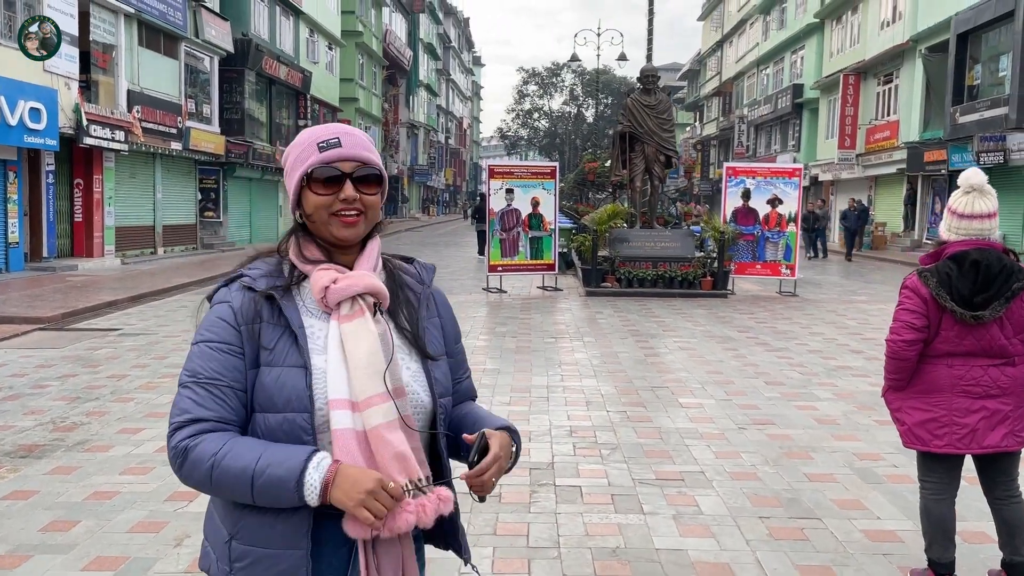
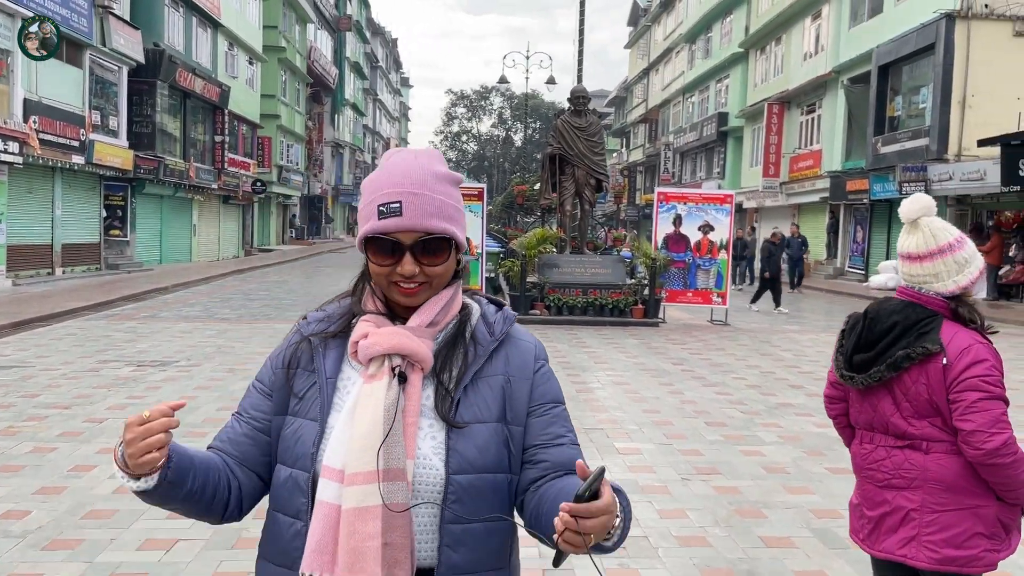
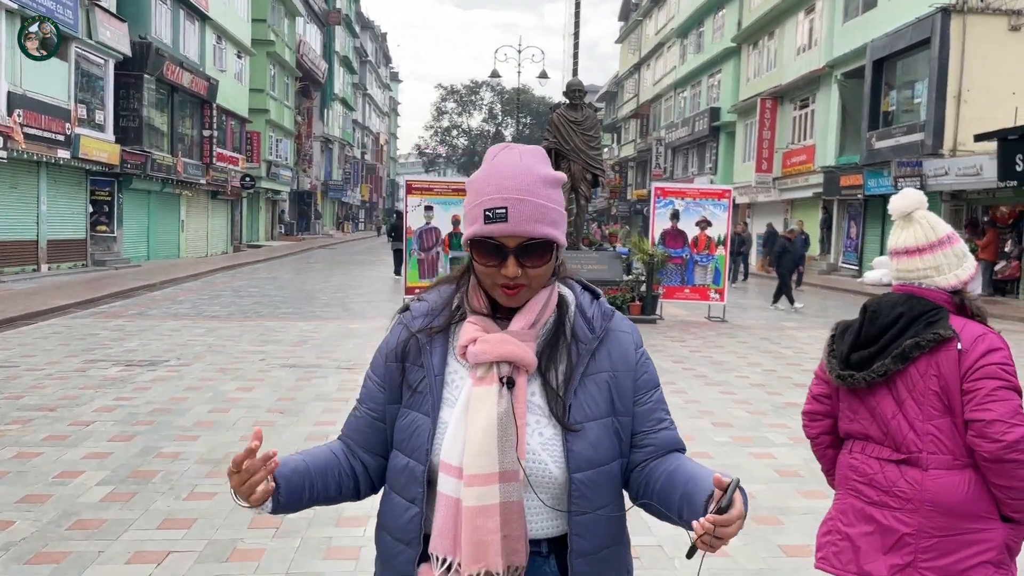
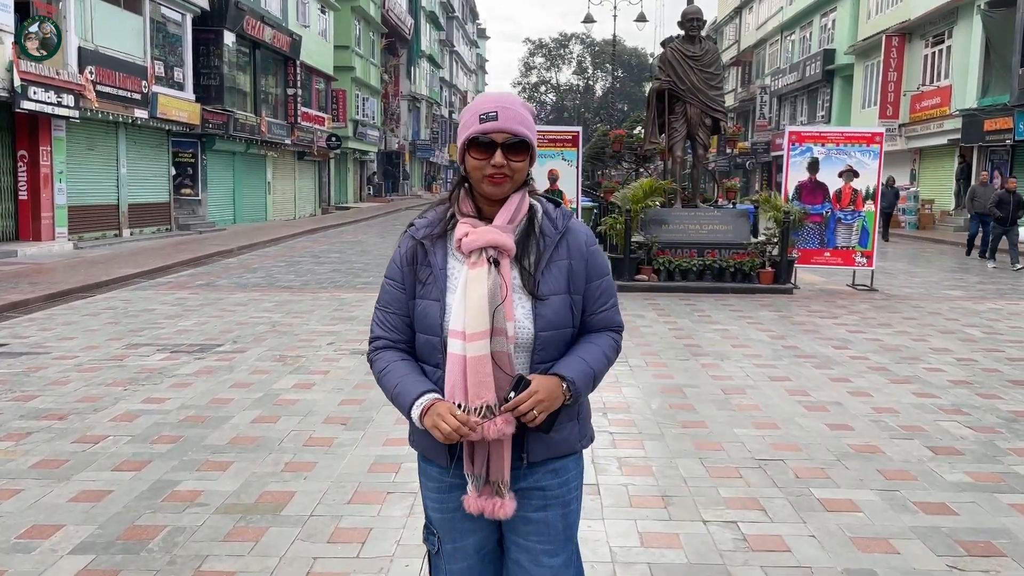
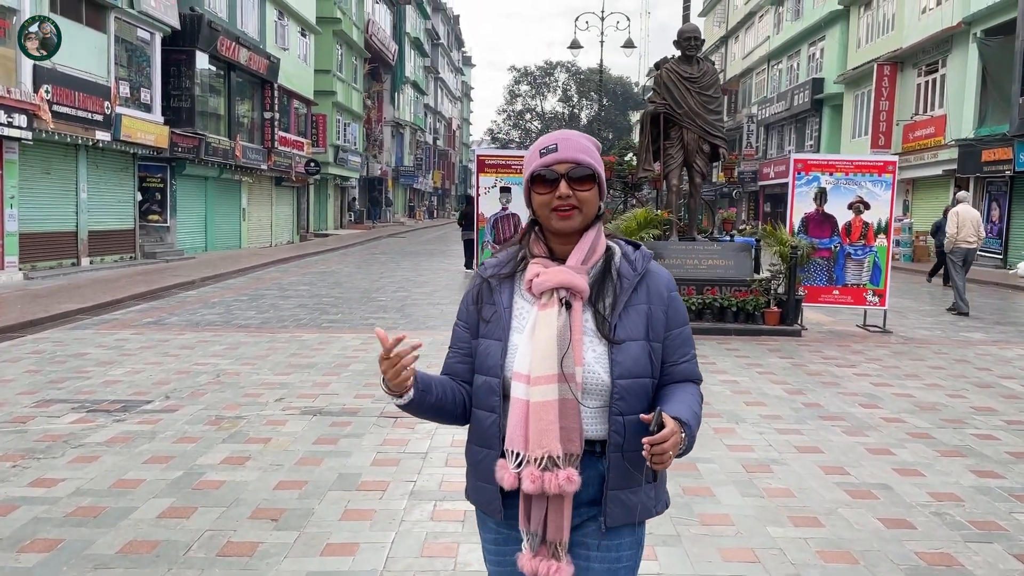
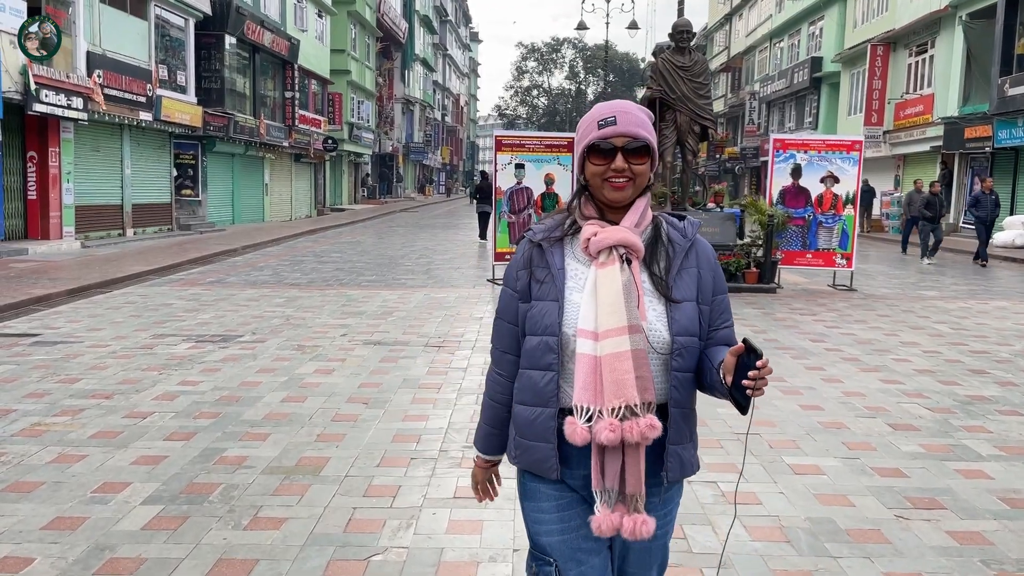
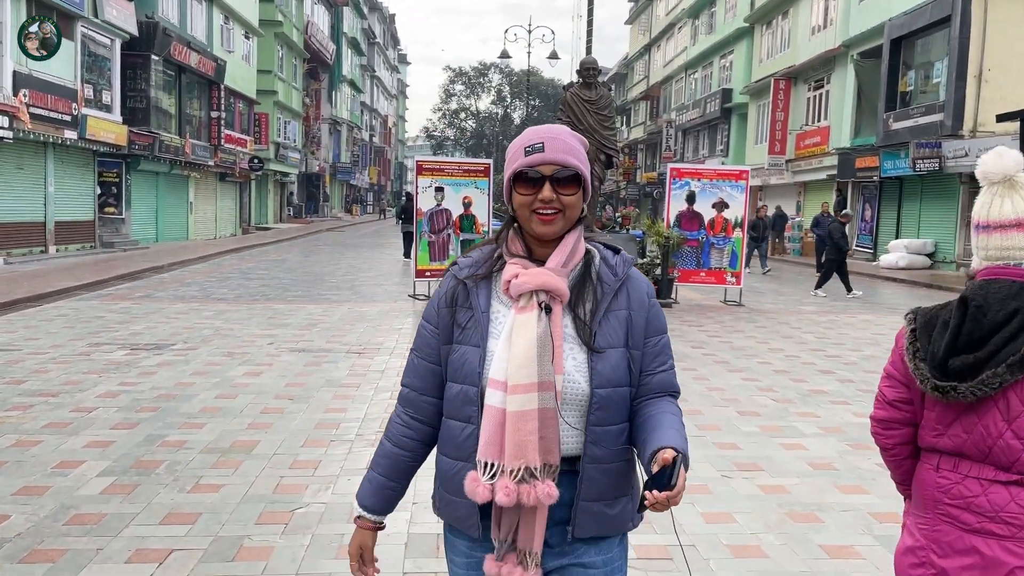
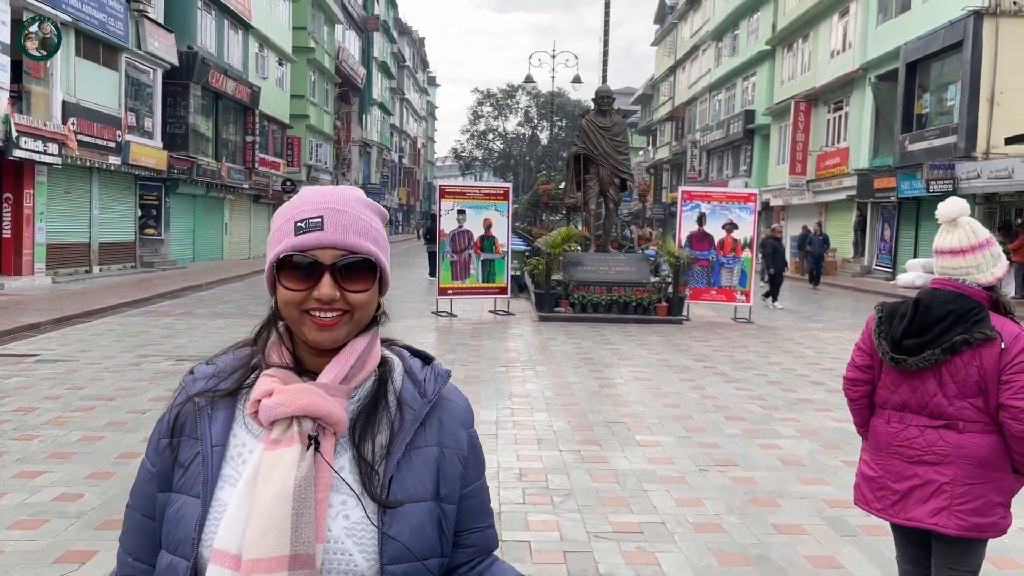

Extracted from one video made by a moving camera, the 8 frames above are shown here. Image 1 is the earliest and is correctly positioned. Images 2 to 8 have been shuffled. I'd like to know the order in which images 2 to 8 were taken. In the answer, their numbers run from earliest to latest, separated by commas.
8, 2, 3, 7, 6, 4, 5
